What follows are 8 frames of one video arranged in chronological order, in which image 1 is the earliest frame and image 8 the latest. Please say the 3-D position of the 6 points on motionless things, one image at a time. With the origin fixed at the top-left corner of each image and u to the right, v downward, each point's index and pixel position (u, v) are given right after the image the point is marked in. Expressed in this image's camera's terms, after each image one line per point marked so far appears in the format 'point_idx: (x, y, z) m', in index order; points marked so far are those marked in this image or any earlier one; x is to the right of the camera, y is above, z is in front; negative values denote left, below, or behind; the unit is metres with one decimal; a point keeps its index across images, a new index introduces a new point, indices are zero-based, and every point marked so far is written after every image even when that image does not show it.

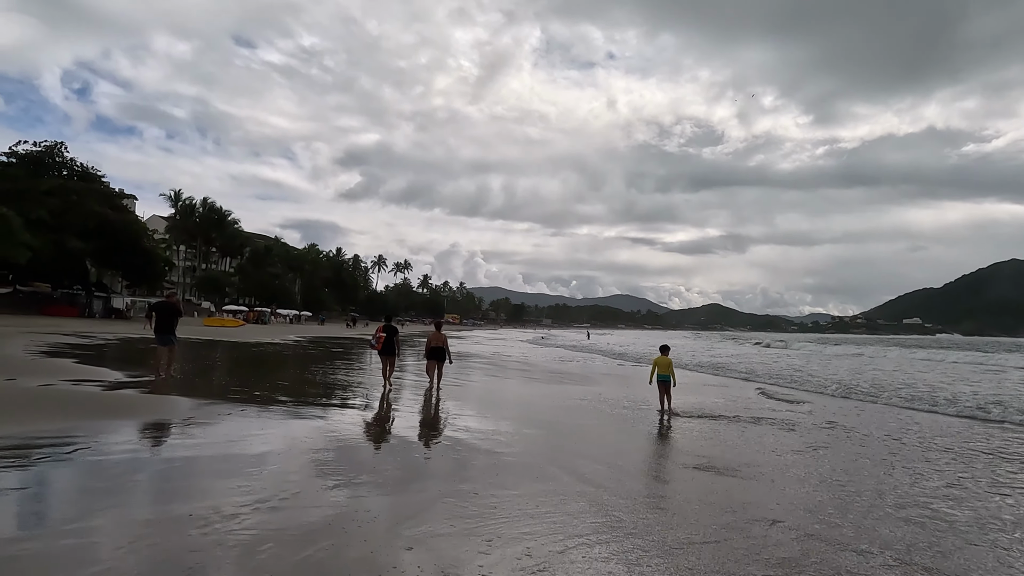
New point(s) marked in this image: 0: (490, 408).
0: (-0.5, -2.5, +12.0) m
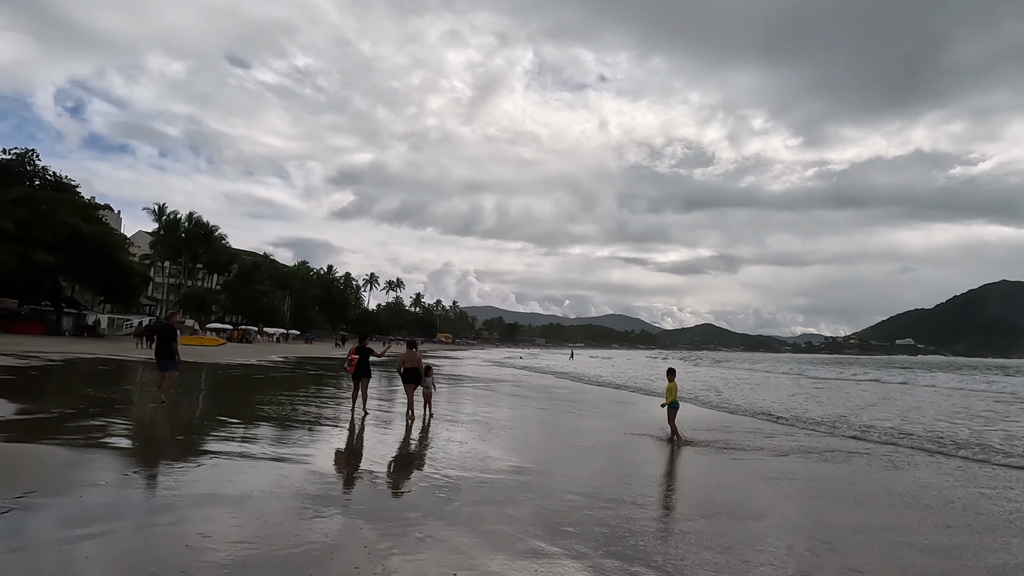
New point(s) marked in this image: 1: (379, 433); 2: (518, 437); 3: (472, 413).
0: (-0.6, -2.8, +11.4) m
1: (-2.5, -2.6, +10.8) m
2: (0.0, -2.9, +11.8) m
3: (-1.2, -3.1, +14.9) m
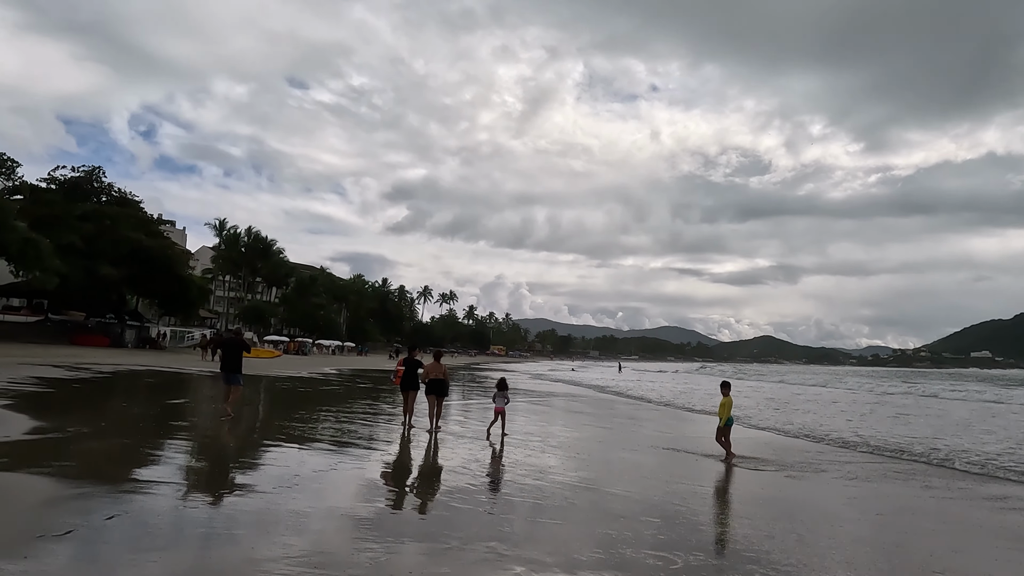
0: (+0.4, -3.0, +11.0) m
1: (-1.5, -2.8, +10.6) m
2: (+1.0, -3.1, +11.4) m
3: (+0.1, -3.3, +14.5) m
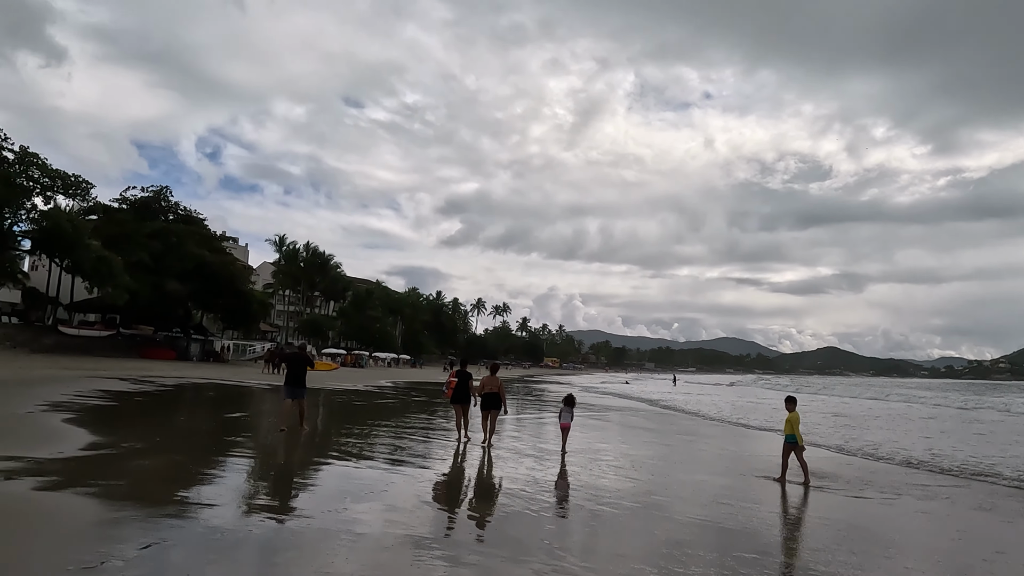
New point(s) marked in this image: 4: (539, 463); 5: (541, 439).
0: (+1.4, -3.2, +10.6) m
1: (-0.6, -3.0, +10.4) m
2: (+2.0, -3.3, +11.0) m
3: (+1.4, -3.6, +14.2) m
4: (+0.5, -3.1, +11.1) m
5: (+0.7, -3.6, +14.5) m
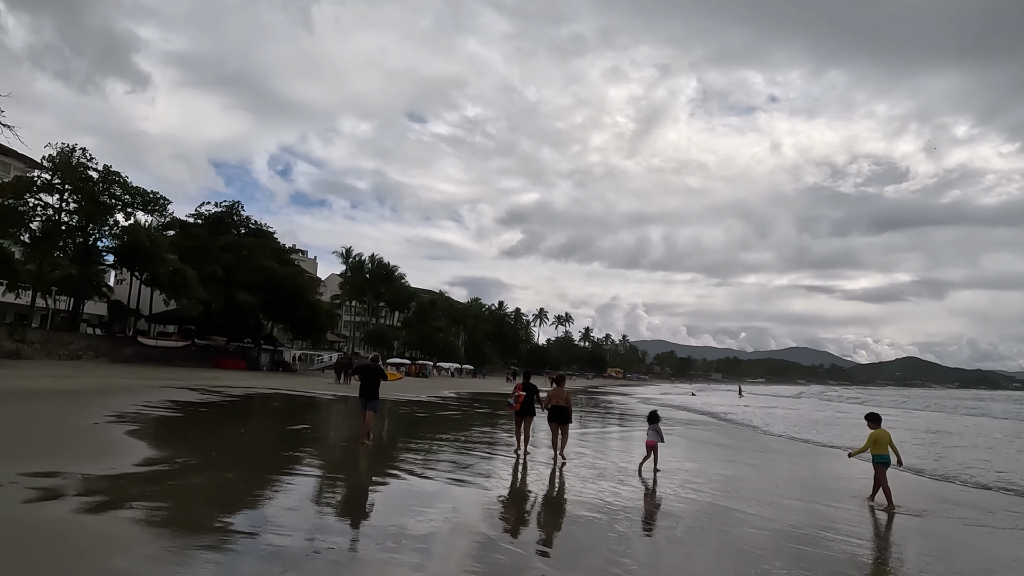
0: (+2.5, -3.3, +10.1) m
1: (+0.5, -3.1, +10.1) m
2: (+3.1, -3.4, +10.4) m
3: (+2.8, -3.8, +13.6) m
4: (+1.6, -3.3, +10.7) m
5: (+2.2, -3.8, +14.0) m
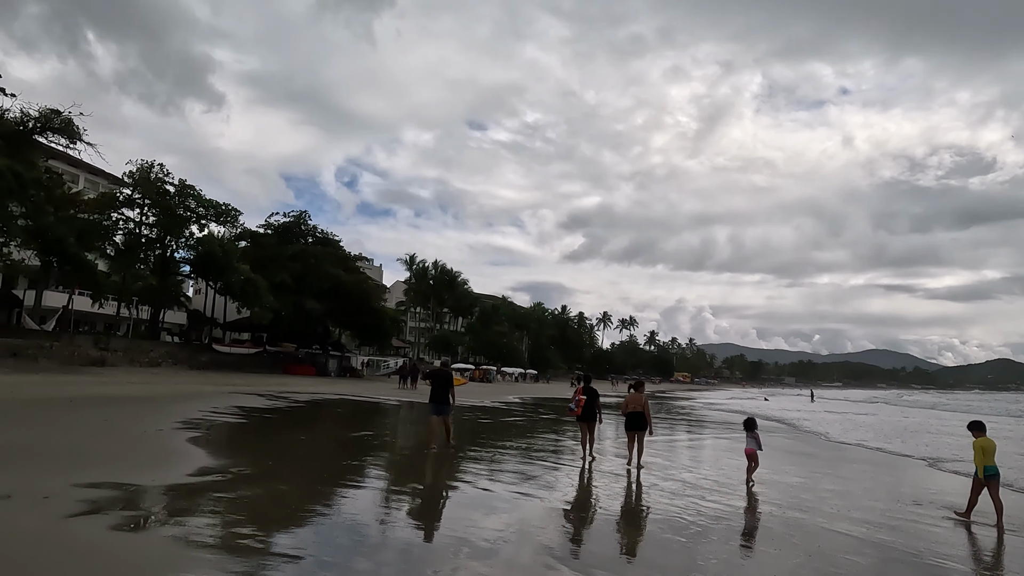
0: (+3.5, -3.3, +9.6) m
1: (+1.6, -3.2, +9.8) m
2: (+4.2, -3.4, +9.9) m
3: (+4.3, -3.8, +13.1) m
4: (+2.8, -3.3, +10.3) m
5: (+3.6, -3.8, +13.5) m
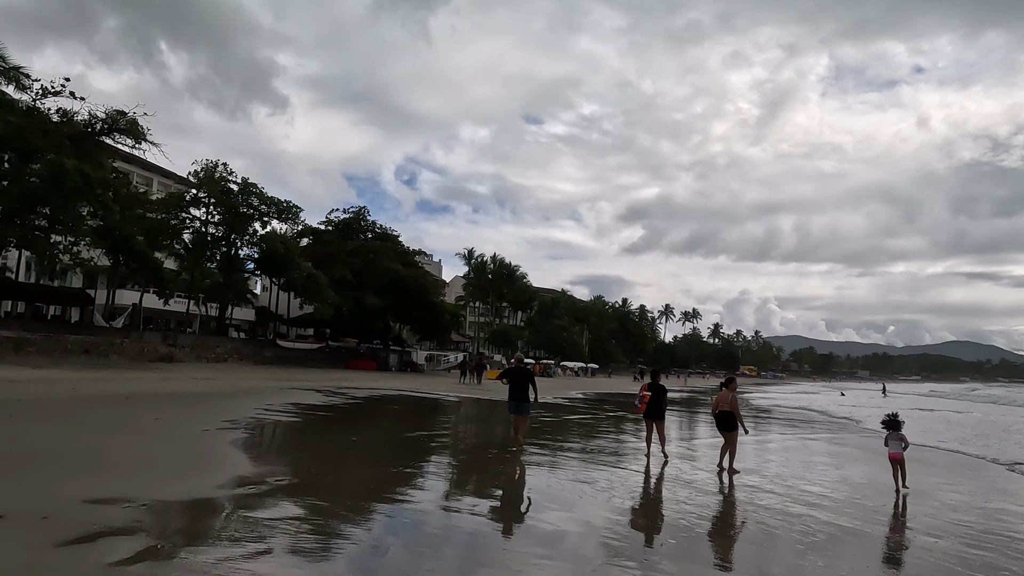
0: (+4.5, -3.1, +9.0) m
1: (+2.6, -3.0, +9.4) m
2: (+5.2, -3.2, +9.2) m
3: (+5.5, -3.6, +12.4) m
4: (+3.8, -3.1, +9.7) m
5: (+5.0, -3.6, +12.9) m
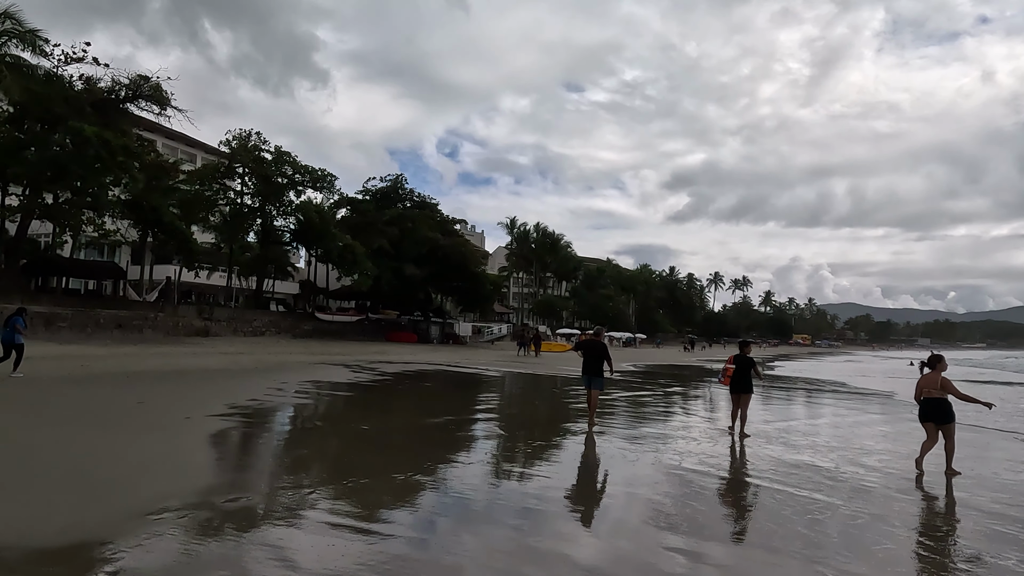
0: (+5.2, -2.6, +8.3) m
1: (+3.2, -2.5, +8.9) m
2: (+5.9, -2.7, +8.5) m
3: (+6.5, -2.9, +11.6) m
4: (+4.5, -2.6, +9.1) m
5: (+5.9, -2.9, +12.2) m
